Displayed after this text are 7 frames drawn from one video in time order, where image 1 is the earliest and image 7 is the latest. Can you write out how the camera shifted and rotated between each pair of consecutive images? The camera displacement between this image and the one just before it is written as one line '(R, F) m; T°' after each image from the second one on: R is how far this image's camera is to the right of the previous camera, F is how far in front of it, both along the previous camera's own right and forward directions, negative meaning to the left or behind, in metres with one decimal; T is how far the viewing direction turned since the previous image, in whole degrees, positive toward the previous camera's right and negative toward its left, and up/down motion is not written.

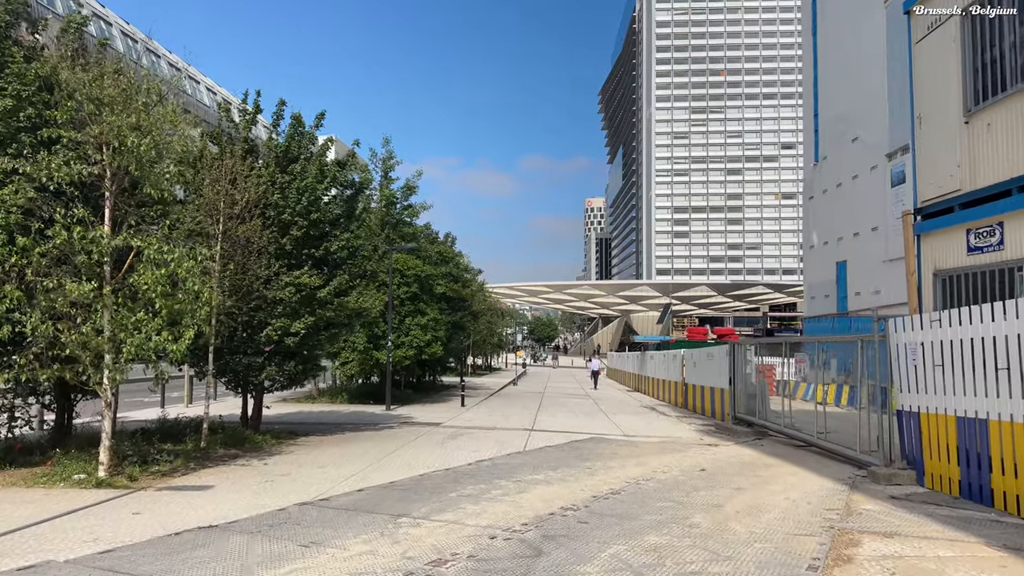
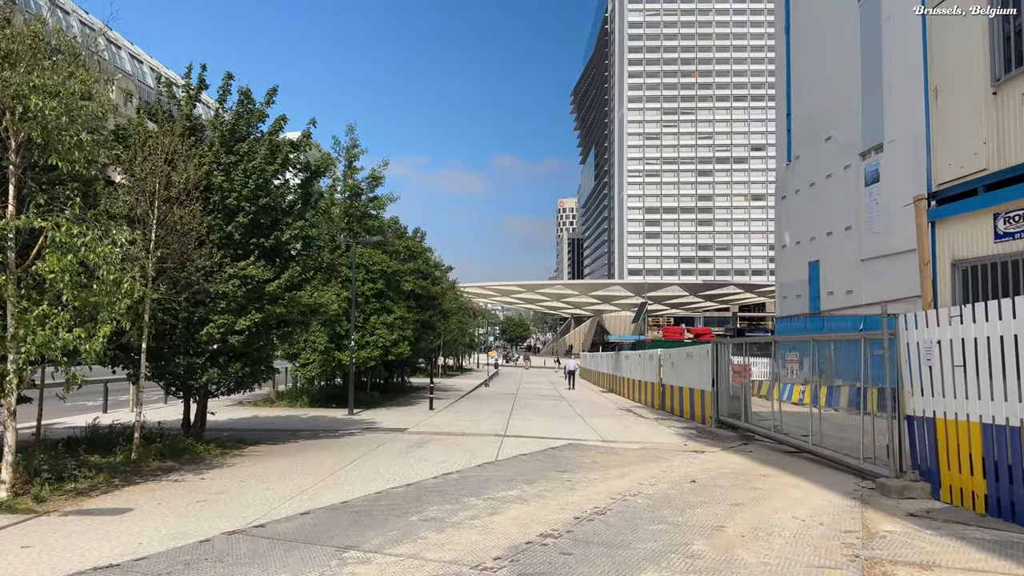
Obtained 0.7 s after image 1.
(0.0, +1.1) m; +2°
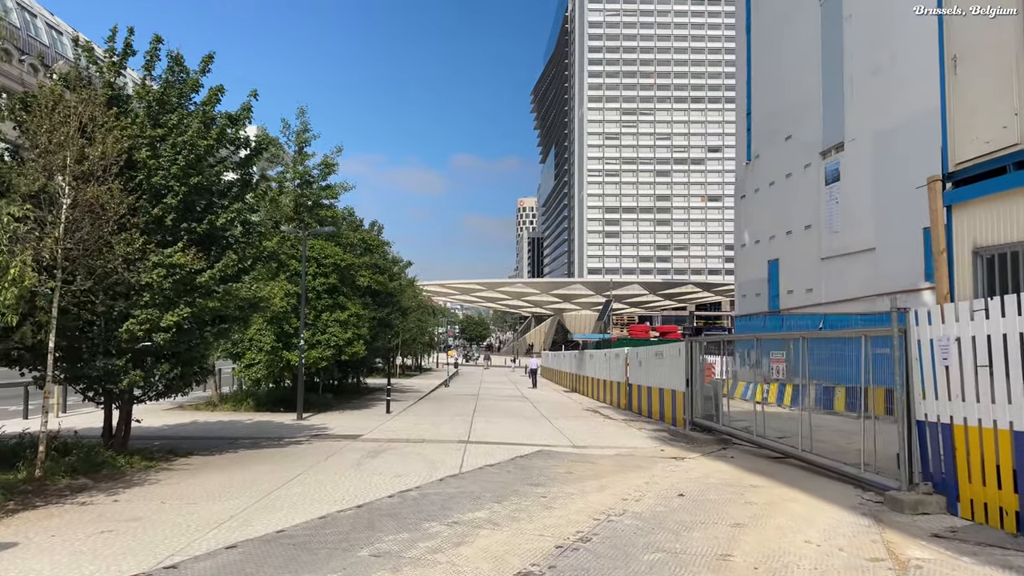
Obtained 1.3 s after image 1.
(-0.1, +1.1) m; +3°
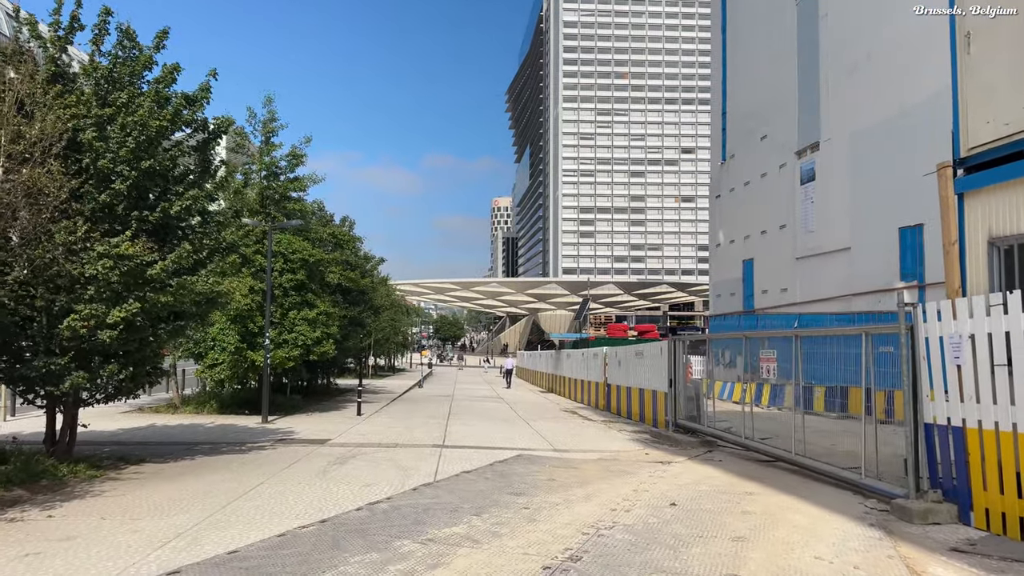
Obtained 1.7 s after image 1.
(-0.1, +0.7) m; +2°
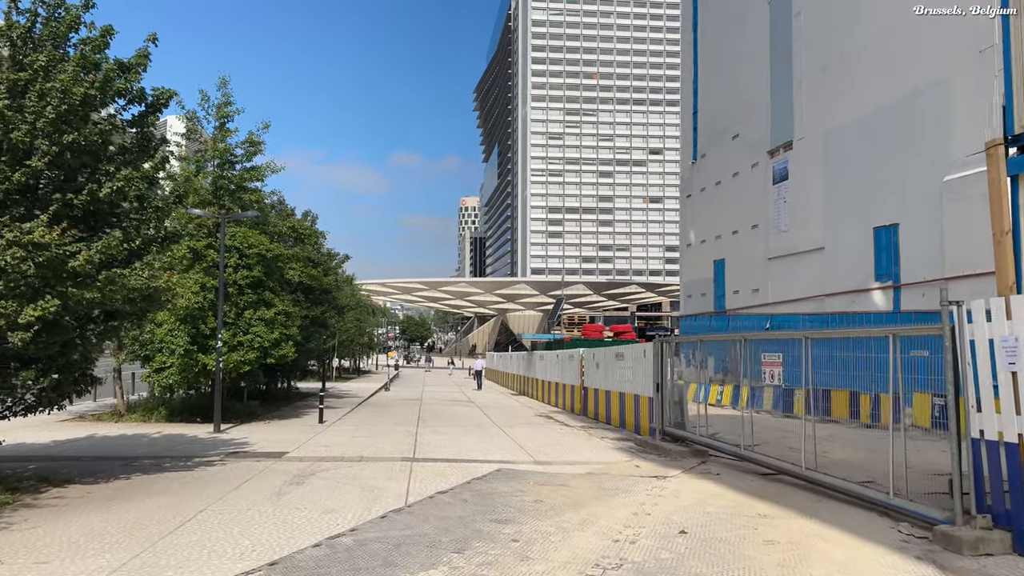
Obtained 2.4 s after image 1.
(-0.2, +1.1) m; +3°
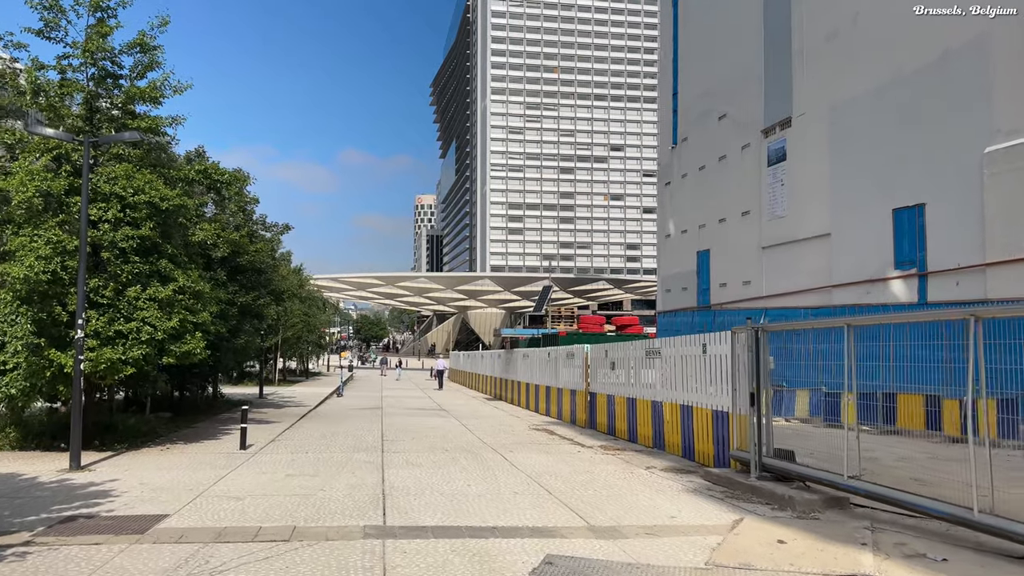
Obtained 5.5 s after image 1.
(-0.9, +5.0) m; +4°
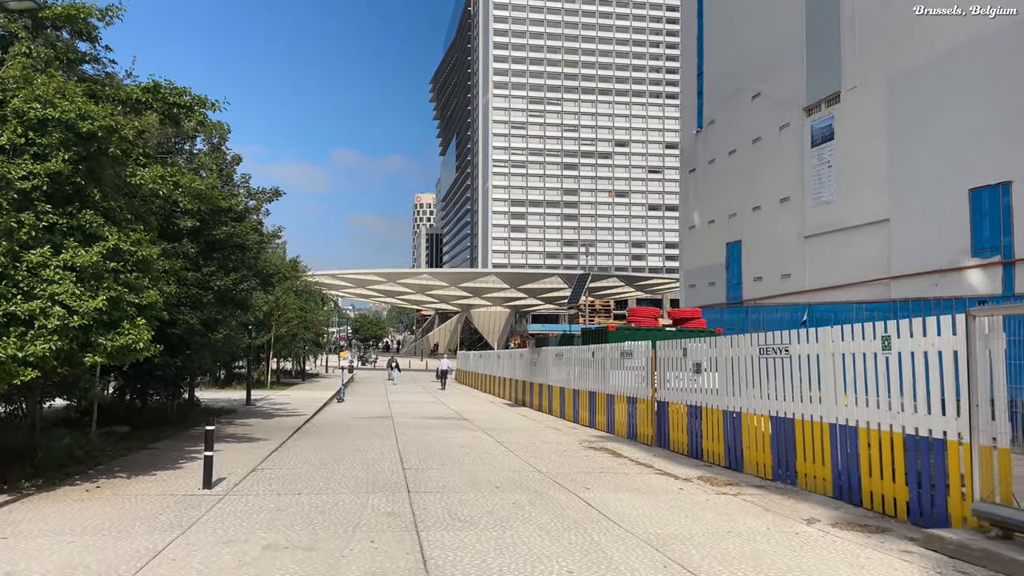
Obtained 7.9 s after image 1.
(-1.0, +3.8) m; 0°
